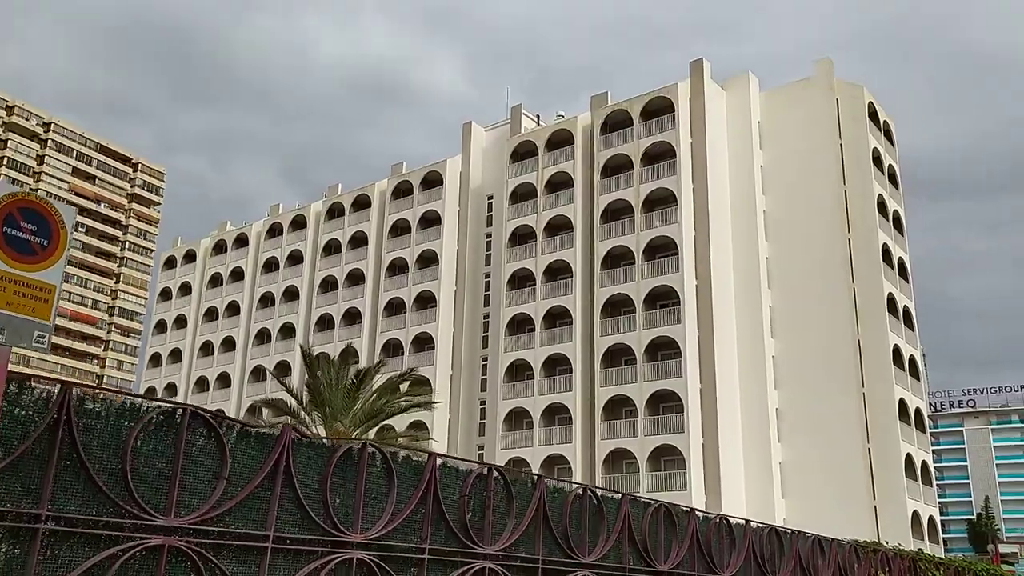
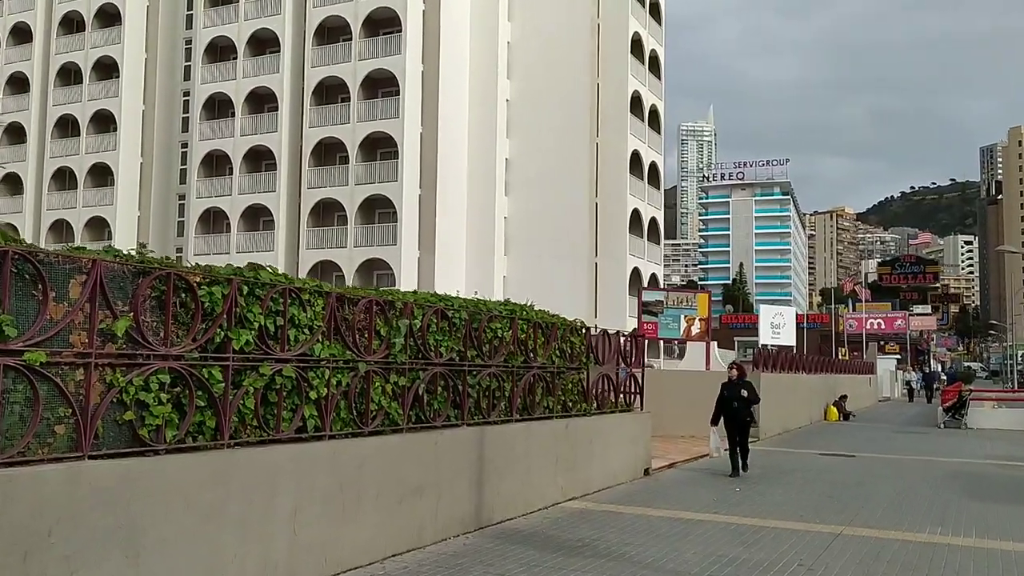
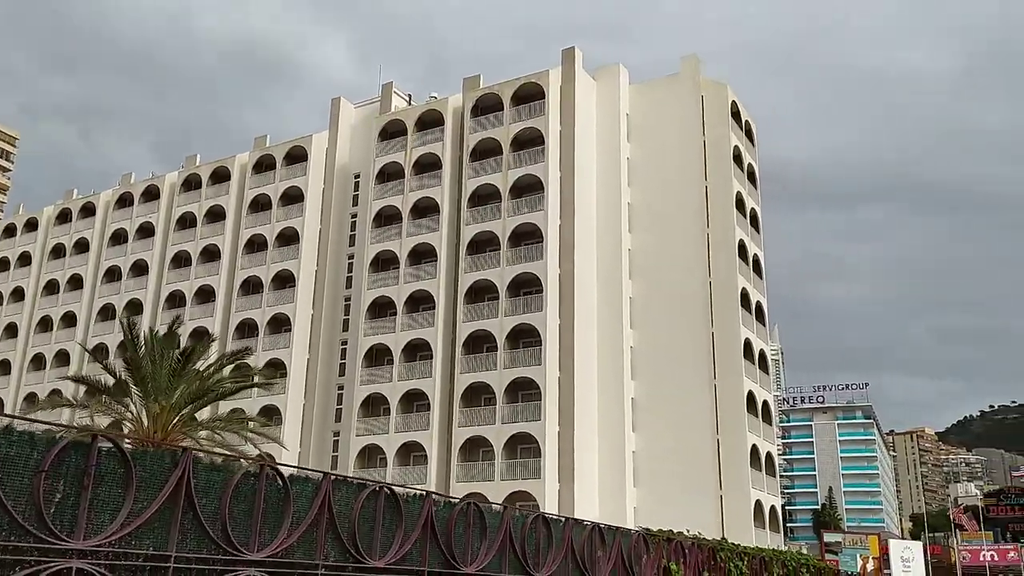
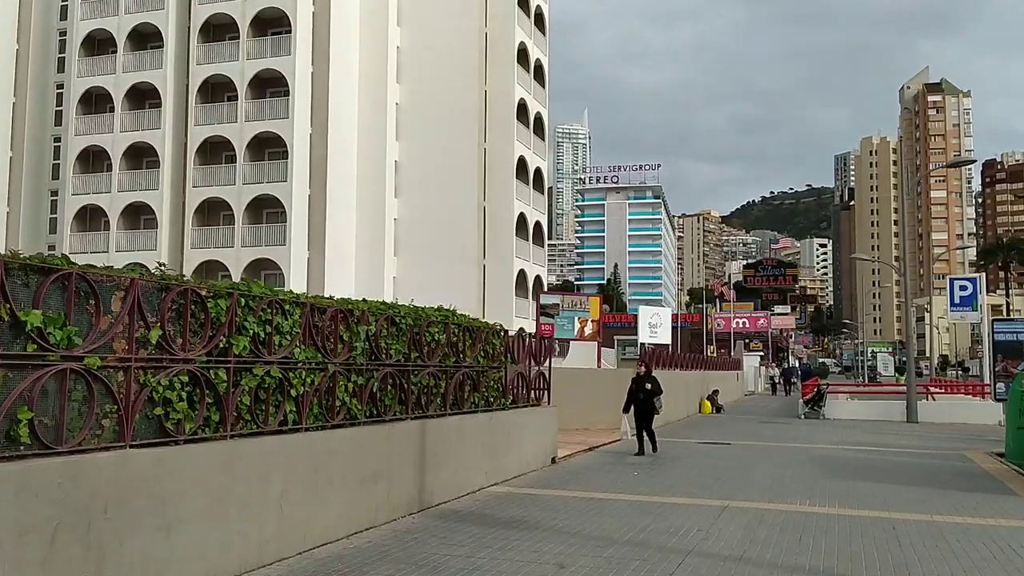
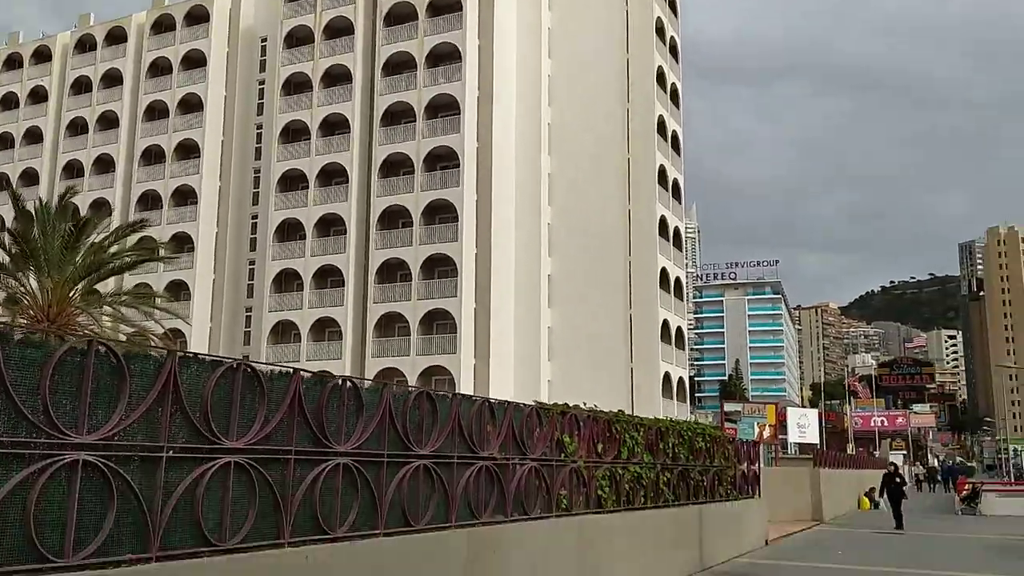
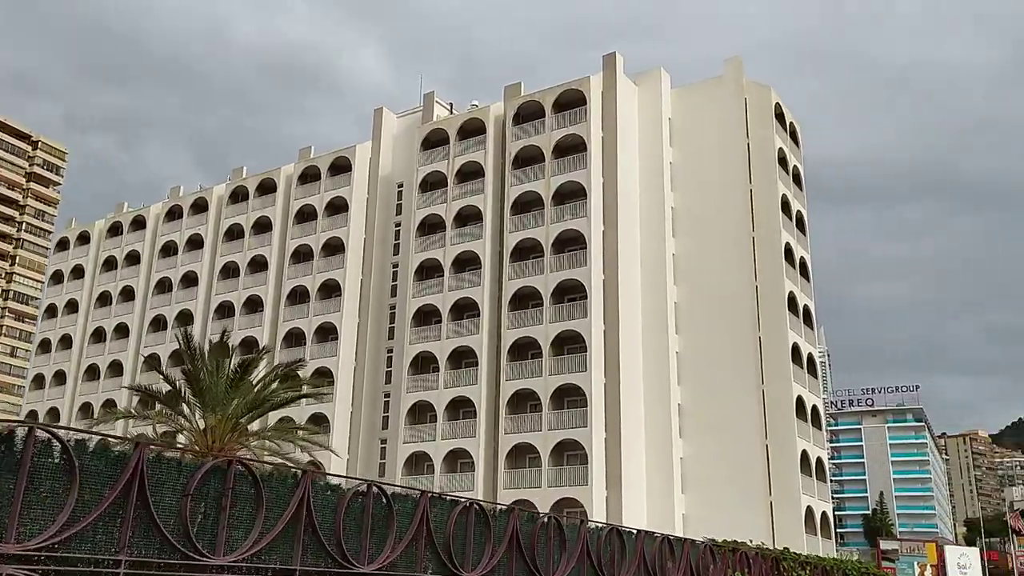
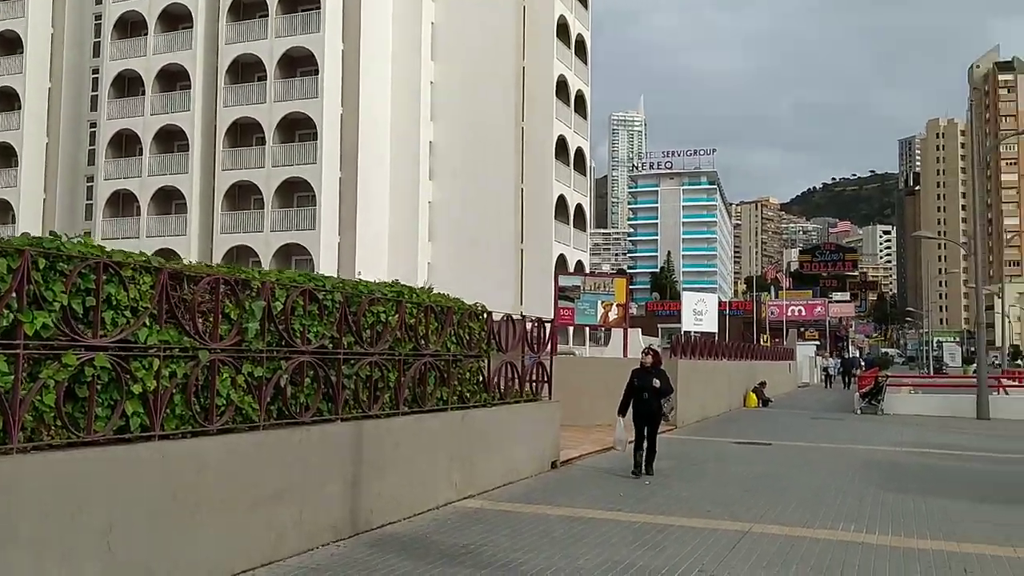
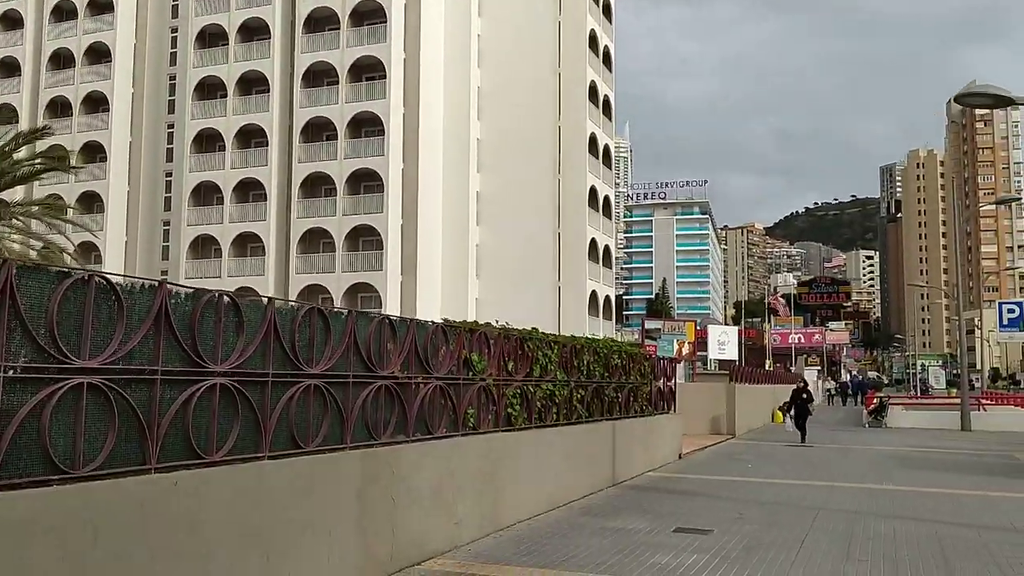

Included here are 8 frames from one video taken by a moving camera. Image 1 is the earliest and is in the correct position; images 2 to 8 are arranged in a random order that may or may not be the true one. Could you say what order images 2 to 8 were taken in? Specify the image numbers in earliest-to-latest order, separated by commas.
6, 3, 5, 8, 4, 2, 7
